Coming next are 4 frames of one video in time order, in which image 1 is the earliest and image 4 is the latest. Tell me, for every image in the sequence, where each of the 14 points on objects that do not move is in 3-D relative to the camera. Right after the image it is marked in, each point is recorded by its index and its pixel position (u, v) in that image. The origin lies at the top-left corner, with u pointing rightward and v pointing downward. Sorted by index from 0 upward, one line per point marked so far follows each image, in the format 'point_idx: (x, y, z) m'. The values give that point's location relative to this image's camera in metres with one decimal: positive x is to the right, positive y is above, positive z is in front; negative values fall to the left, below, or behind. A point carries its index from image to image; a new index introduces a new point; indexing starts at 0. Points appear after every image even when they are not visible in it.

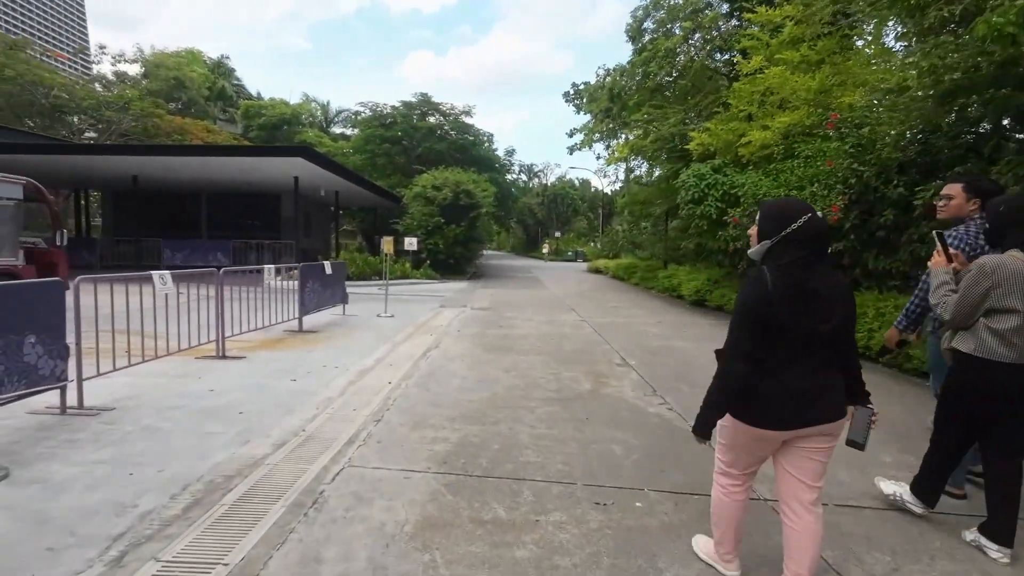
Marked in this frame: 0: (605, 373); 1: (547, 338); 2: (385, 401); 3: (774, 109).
0: (+1.4, -1.3, +8.6) m
1: (+0.7, -1.1, +11.8) m
2: (-1.6, -1.4, +6.9) m
3: (+7.5, +5.1, +16.0) m
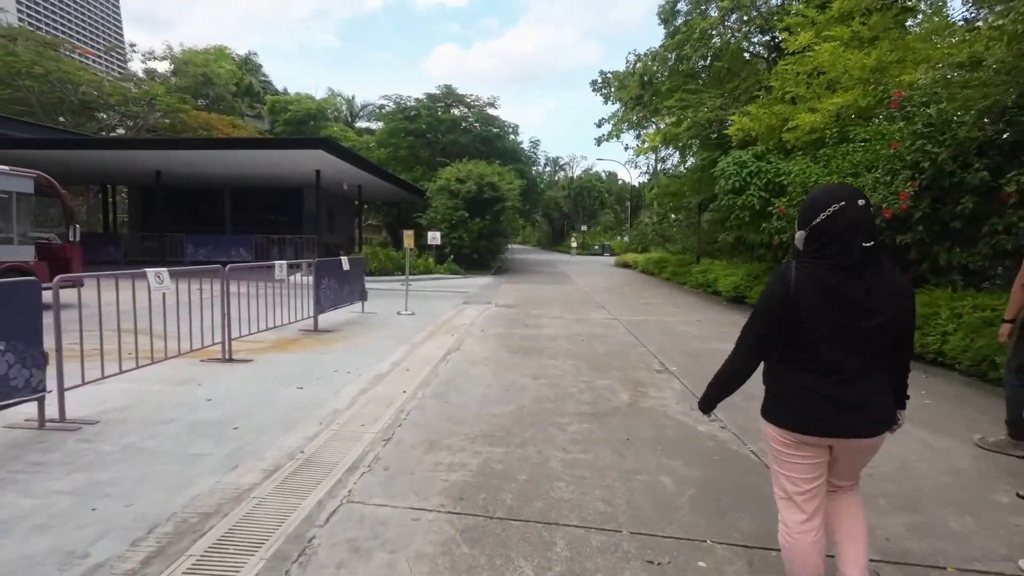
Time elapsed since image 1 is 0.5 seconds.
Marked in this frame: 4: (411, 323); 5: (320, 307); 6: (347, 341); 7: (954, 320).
0: (+1.8, -1.3, +7.7) m
1: (+1.3, -1.0, +10.9) m
2: (-1.3, -1.4, +6.2) m
3: (+8.2, +5.2, +14.8) m
4: (-2.4, -0.8, +13.2) m
5: (-4.1, -0.4, +11.9) m
6: (-3.1, -1.0, +10.6) m
7: (+6.8, -0.5, +8.6) m
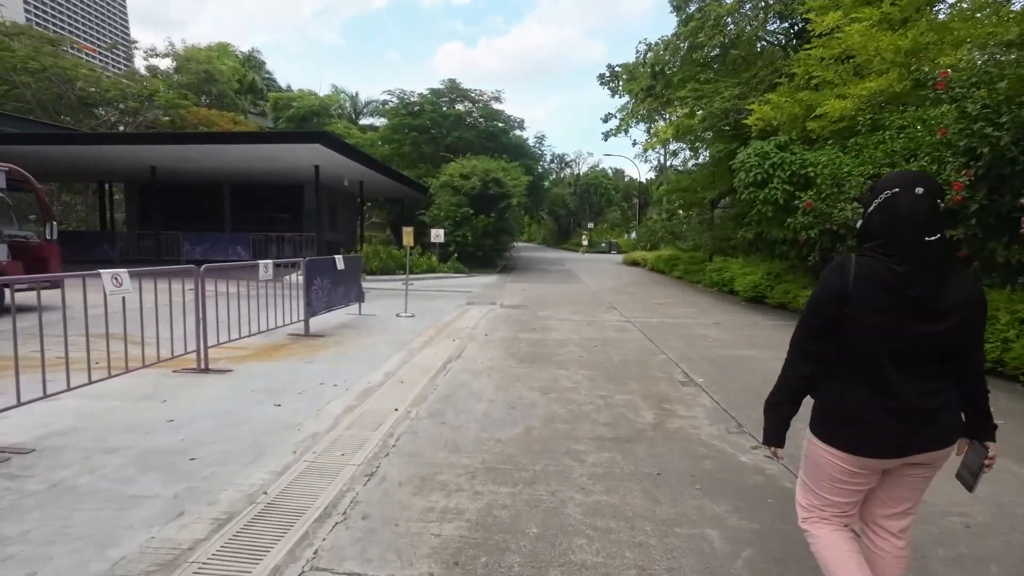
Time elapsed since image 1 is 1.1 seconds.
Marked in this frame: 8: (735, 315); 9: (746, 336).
0: (+1.9, -1.3, +6.8) m
1: (+1.4, -1.0, +10.0) m
2: (-1.2, -1.4, +5.3) m
3: (+8.4, +5.2, +13.8) m
4: (-2.3, -0.8, +12.3) m
5: (-4.0, -0.4, +11.1) m
6: (-3.0, -1.0, +9.7) m
7: (+6.9, -0.5, +7.6) m
8: (+5.6, -0.7, +14.0) m
9: (+4.6, -1.0, +11.0) m
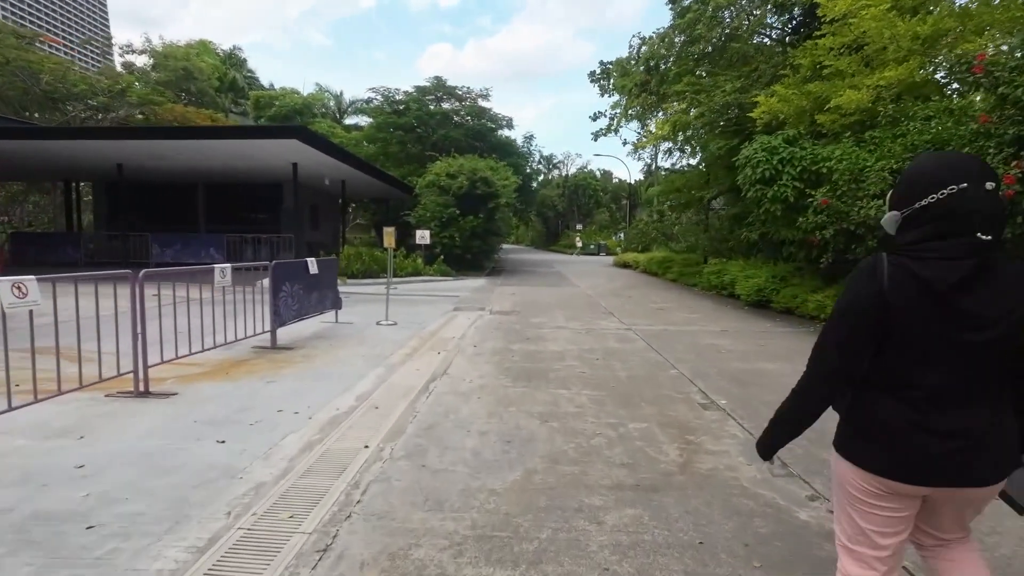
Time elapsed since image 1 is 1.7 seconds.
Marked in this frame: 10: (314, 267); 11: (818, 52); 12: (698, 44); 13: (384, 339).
0: (+1.8, -1.4, +5.7) m
1: (+1.2, -1.1, +9.0) m
2: (-1.2, -1.5, +4.2) m
3: (+8.1, +5.1, +12.9) m
4: (-2.4, -1.0, +11.2) m
5: (-4.1, -0.5, +9.9) m
6: (-3.1, -1.1, +8.6) m
7: (+6.8, -0.6, +6.7) m
8: (+5.4, -0.8, +13.1) m
9: (+4.5, -1.0, +10.1) m
10: (-3.9, +0.4, +11.1) m
11: (+7.7, +6.0, +14.1) m
12: (+6.6, +8.7, +19.9) m
13: (-2.5, -1.0, +10.8) m
